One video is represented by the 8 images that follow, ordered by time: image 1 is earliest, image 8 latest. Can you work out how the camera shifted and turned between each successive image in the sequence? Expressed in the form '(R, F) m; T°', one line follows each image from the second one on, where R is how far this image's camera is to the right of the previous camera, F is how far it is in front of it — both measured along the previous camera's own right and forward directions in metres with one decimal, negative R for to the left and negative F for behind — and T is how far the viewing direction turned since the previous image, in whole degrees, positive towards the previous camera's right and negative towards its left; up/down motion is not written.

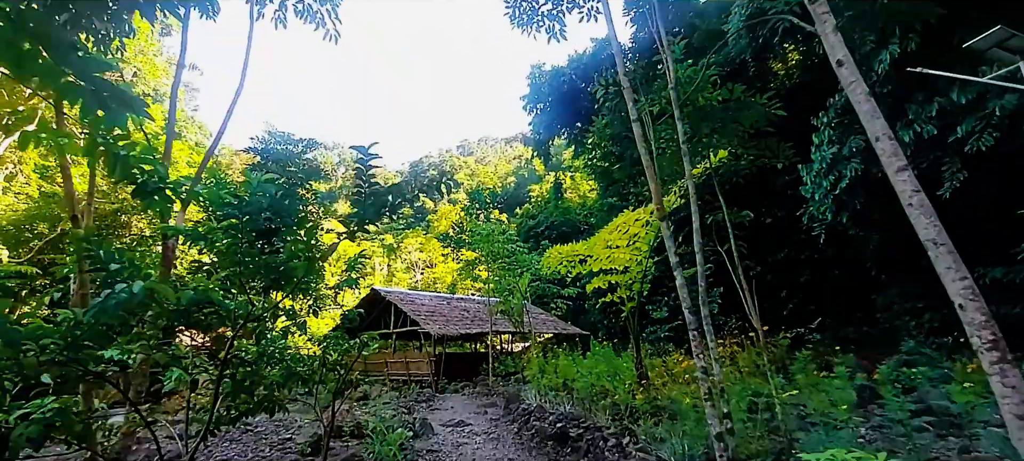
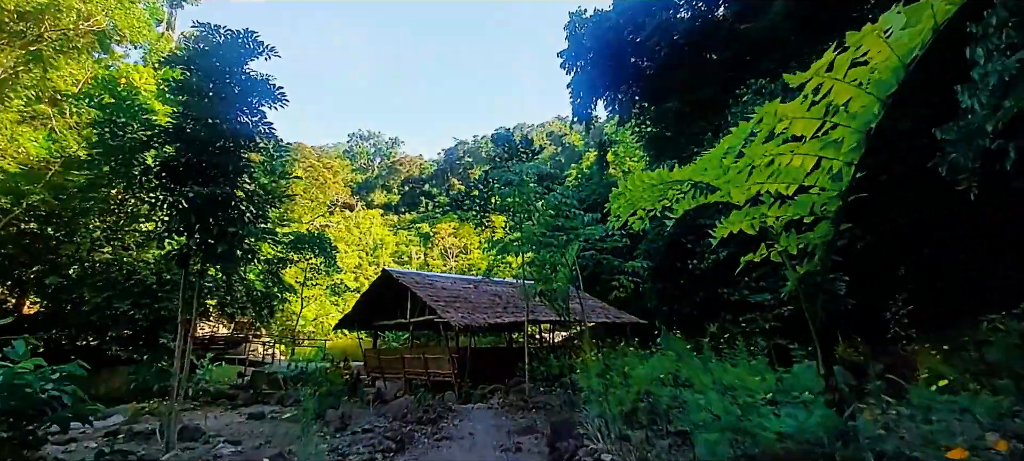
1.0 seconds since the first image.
(-0.1, +2.2) m; -4°
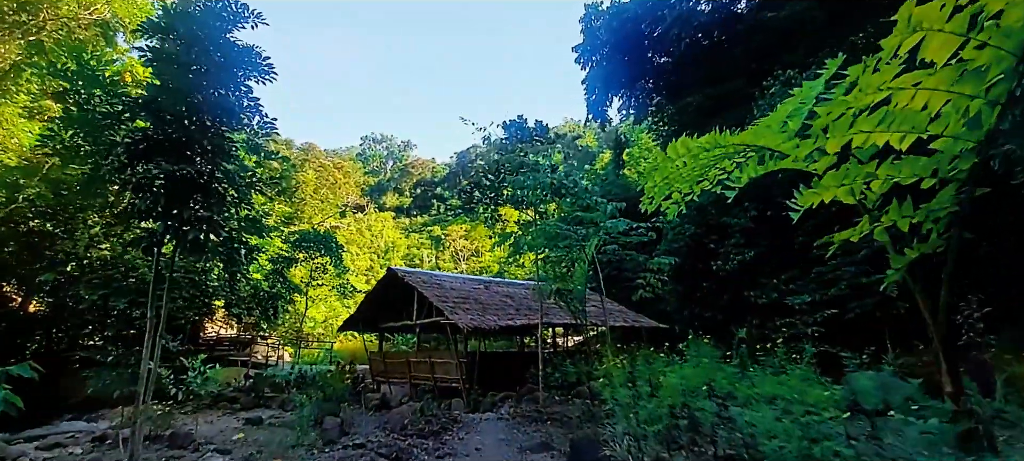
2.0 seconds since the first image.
(0.0, +0.5) m; -1°
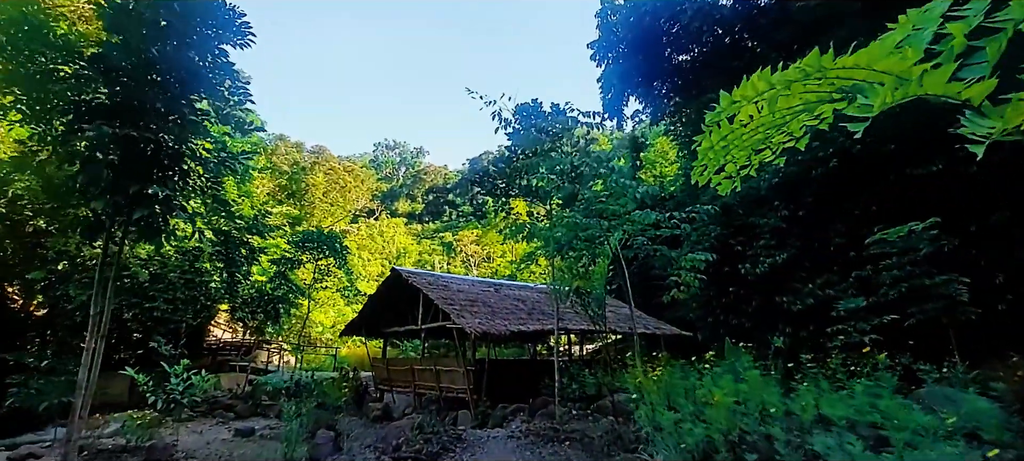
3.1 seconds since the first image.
(0.0, +0.6) m; -1°
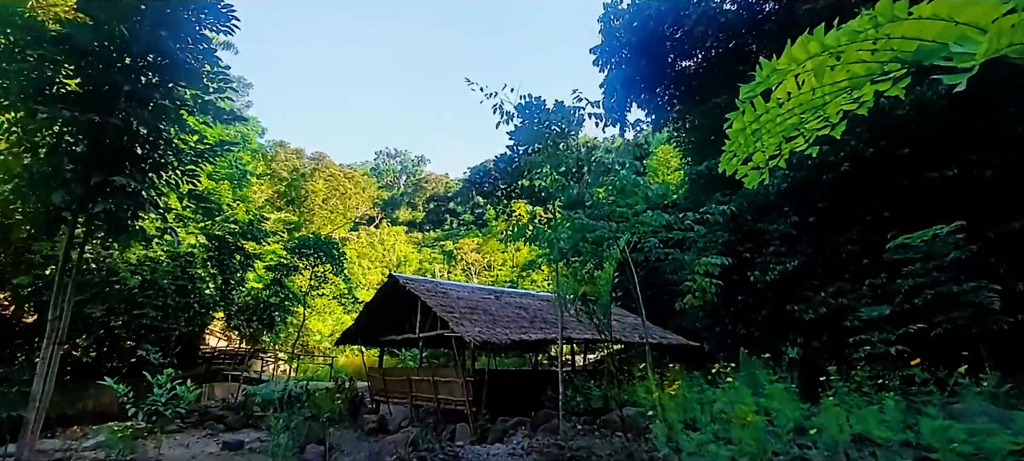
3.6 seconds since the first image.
(0.0, +0.3) m; 0°
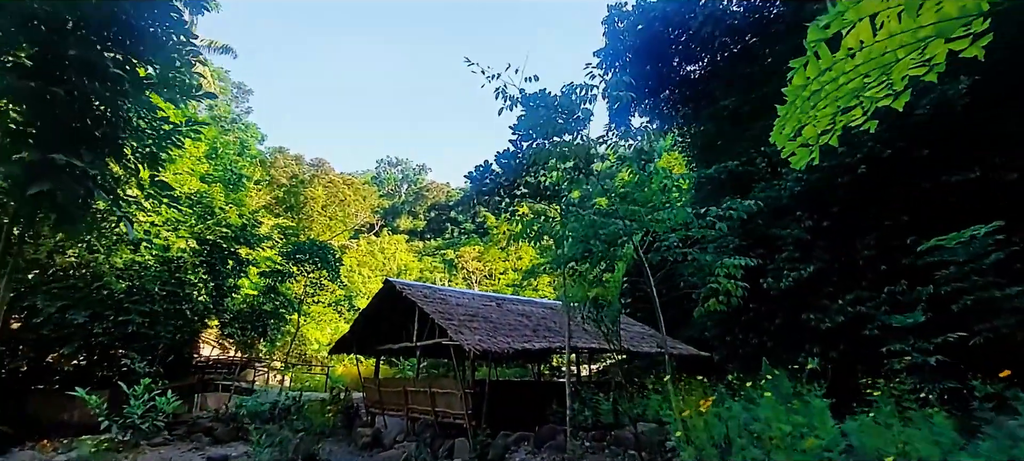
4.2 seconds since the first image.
(0.0, +0.4) m; 0°
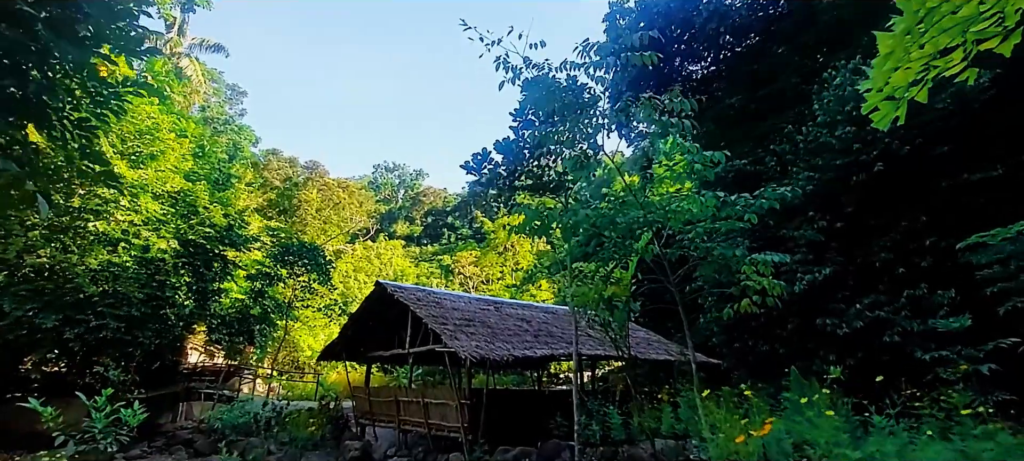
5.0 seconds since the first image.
(0.0, +0.4) m; 0°
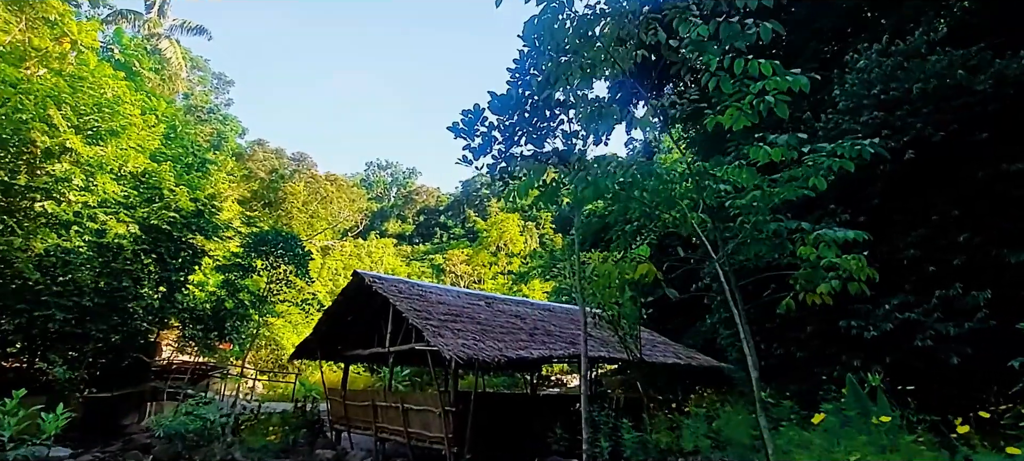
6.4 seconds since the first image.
(0.0, +0.8) m; +1°
